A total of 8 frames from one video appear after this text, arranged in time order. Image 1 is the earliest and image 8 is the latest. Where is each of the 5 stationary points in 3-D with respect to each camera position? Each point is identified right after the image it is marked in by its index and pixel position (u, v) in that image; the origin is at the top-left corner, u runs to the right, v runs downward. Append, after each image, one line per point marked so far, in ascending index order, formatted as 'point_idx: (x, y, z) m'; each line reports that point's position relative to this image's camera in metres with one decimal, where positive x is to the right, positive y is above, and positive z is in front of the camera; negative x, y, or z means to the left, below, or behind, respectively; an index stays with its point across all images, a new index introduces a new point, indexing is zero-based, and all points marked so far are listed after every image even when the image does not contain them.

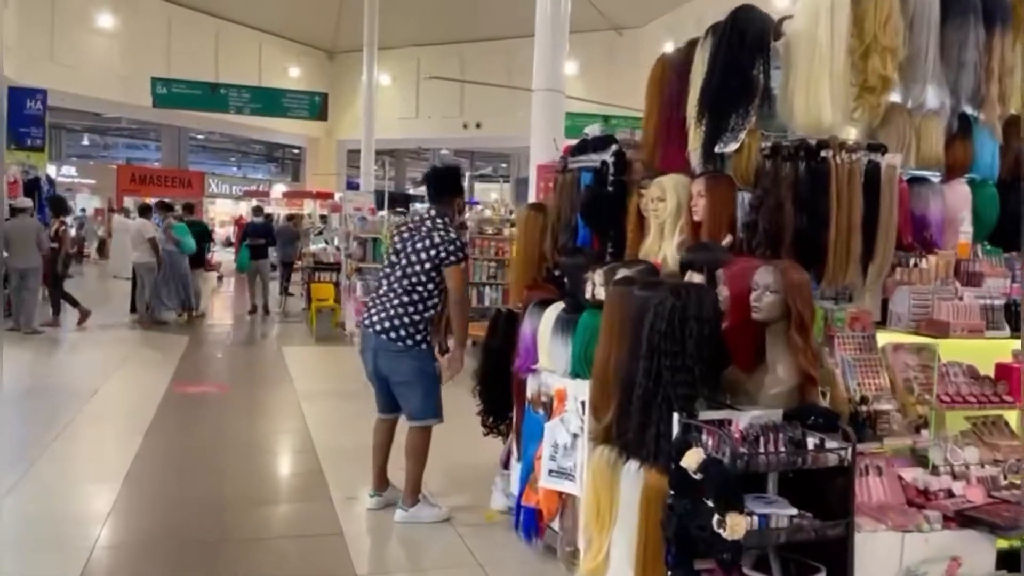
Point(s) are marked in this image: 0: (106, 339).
0: (-4.7, -0.6, +9.9) m
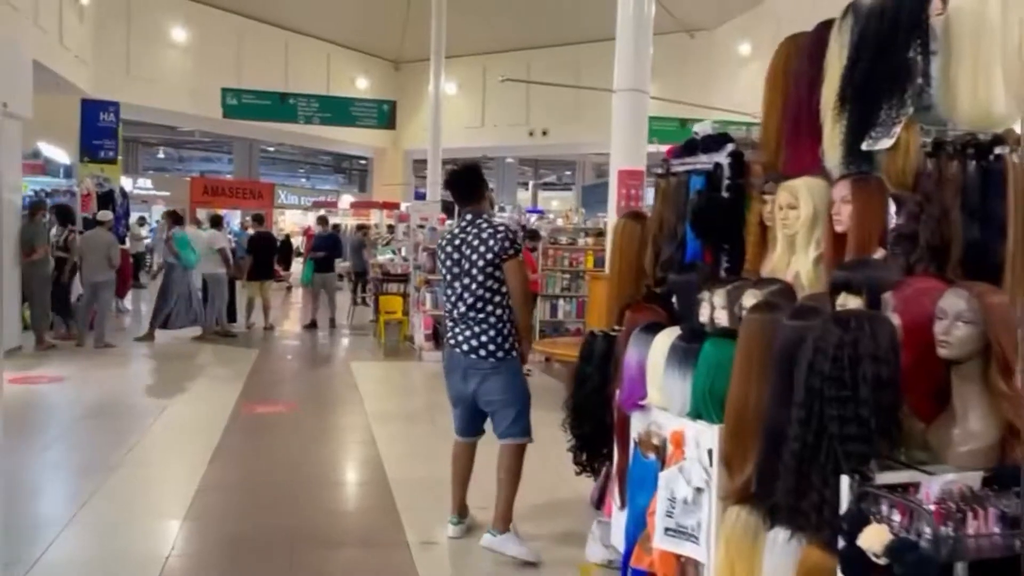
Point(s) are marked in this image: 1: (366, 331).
0: (-3.8, -0.7, +9.7) m
1: (-2.2, -0.6, +12.4) m
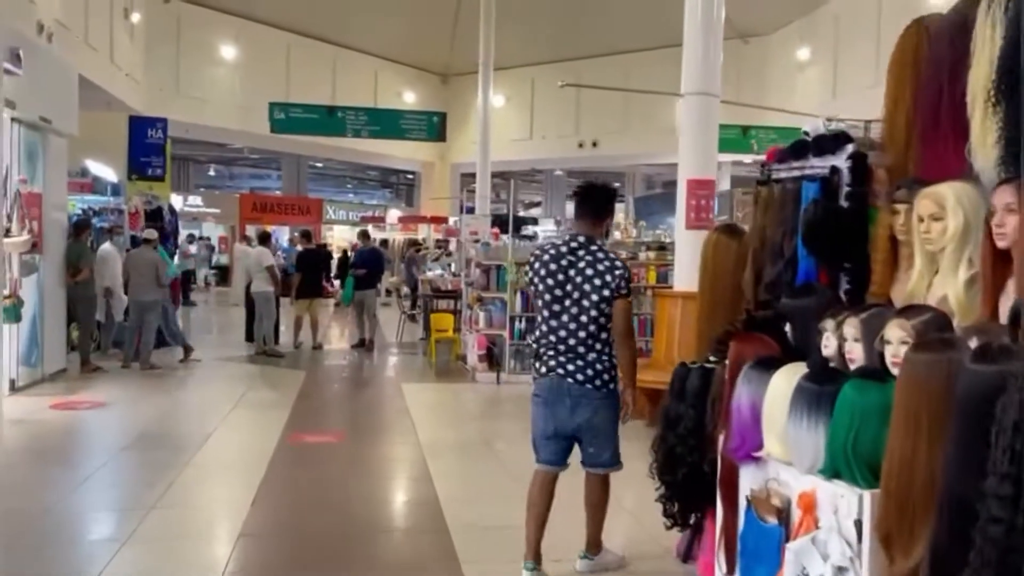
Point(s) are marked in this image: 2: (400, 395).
0: (-3.2, -0.9, +9.5) m
1: (-1.4, -0.9, +12.1) m
2: (-1.1, -1.0, +8.4) m
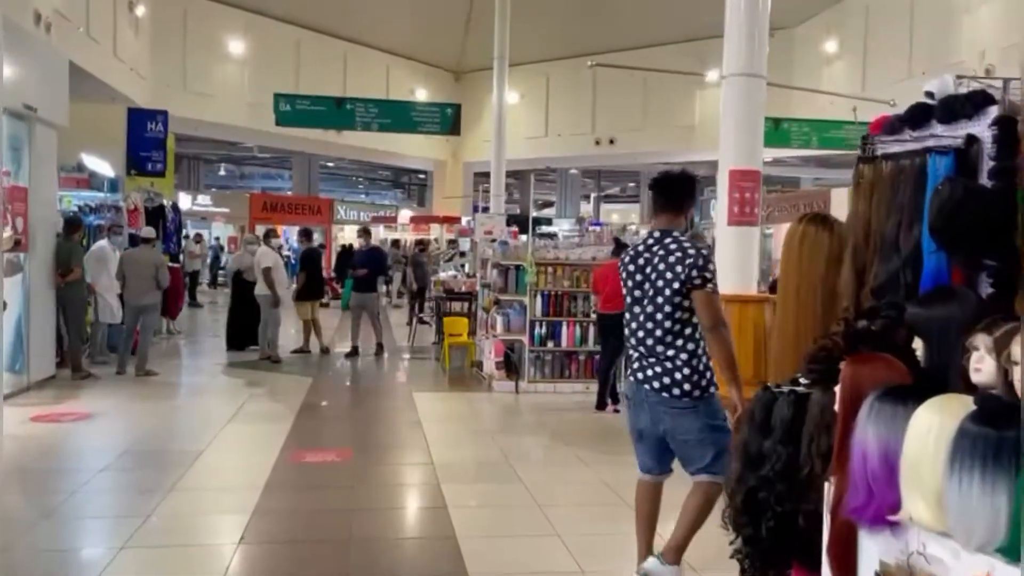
0: (-3.0, -1.0, +8.9) m
1: (-1.2, -0.9, +11.4) m
2: (-0.9, -1.1, +7.8) m
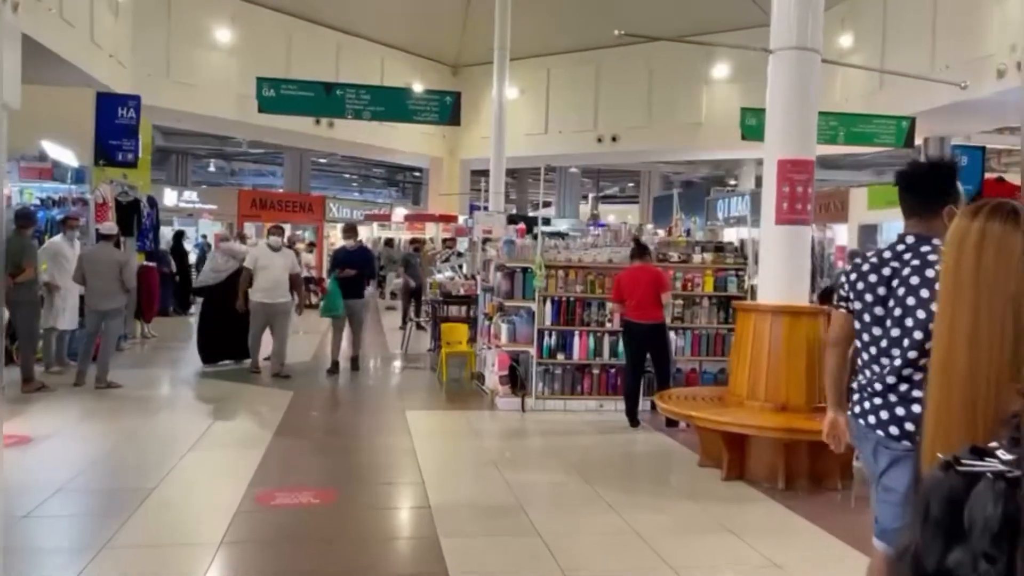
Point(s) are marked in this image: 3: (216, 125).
0: (-2.9, -1.0, +8.0) m
1: (-1.1, -0.9, +10.6) m
2: (-0.9, -1.1, +6.9) m
3: (-5.3, +2.9, +15.6) m
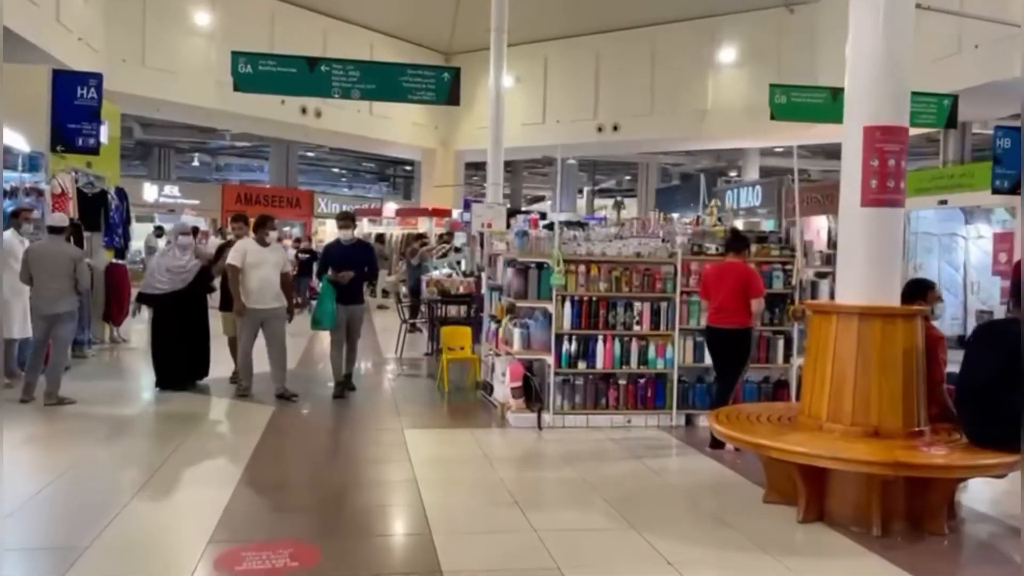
0: (-2.8, -1.0, +6.9) m
1: (-1.1, -0.9, +9.6) m
2: (-0.8, -1.1, +5.9) m
3: (-5.3, +3.0, +14.6) m
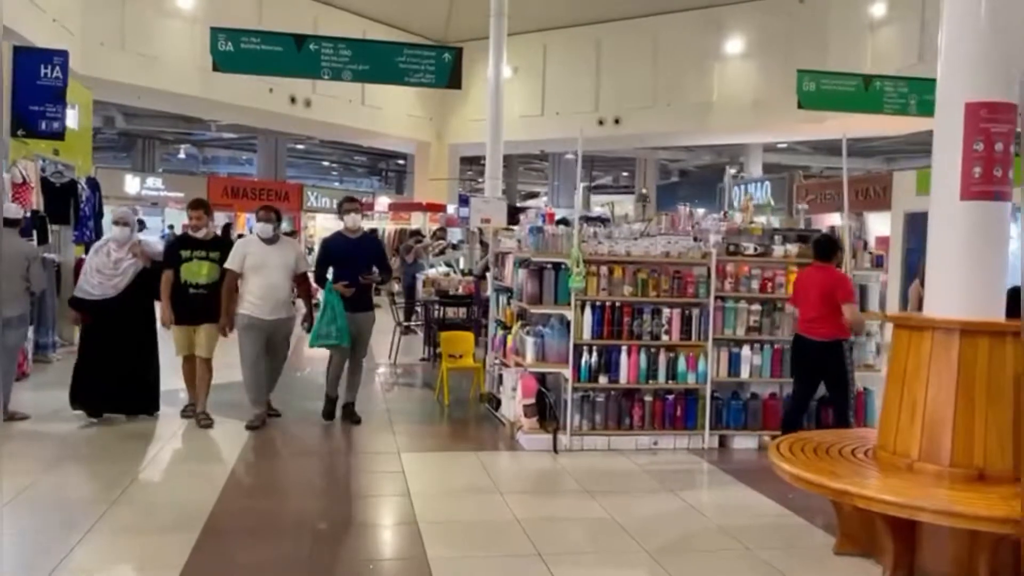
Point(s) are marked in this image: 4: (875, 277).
0: (-2.8, -1.0, +6.2) m
1: (-1.0, -0.9, +8.8) m
2: (-0.7, -1.1, +5.1) m
3: (-5.3, +3.0, +13.8) m
4: (+2.5, +0.1, +5.9) m
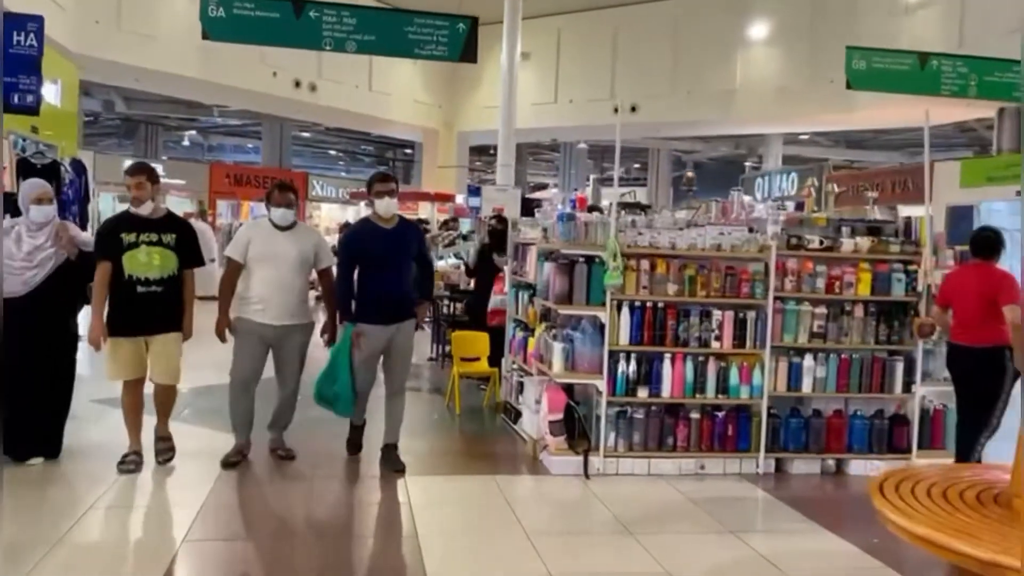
0: (-2.6, -0.9, +5.4) m
1: (-0.9, -0.9, +8.0) m
2: (-0.6, -1.1, +4.4) m
3: (-5.1, +3.1, +13.0) m
4: (+2.7, +0.1, +5.1) m
